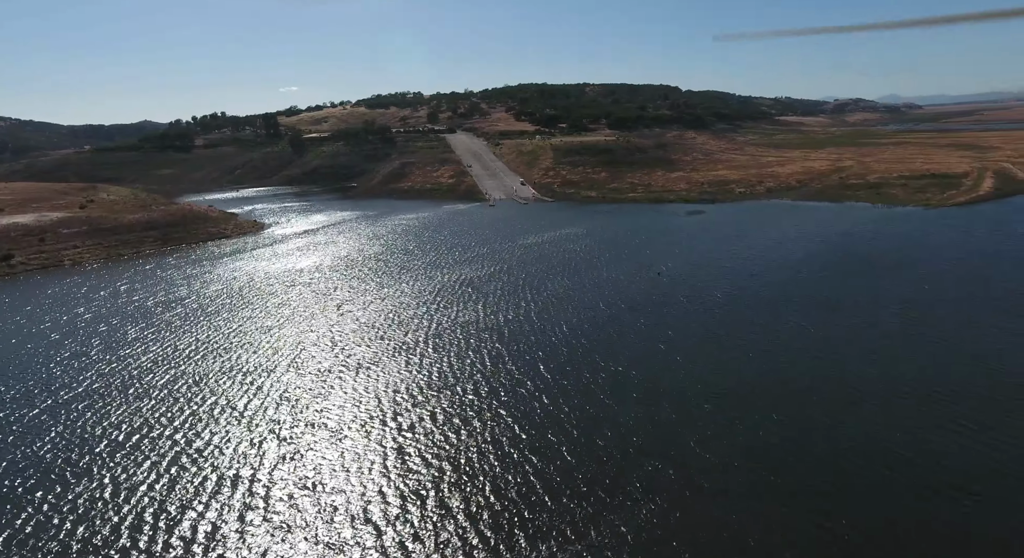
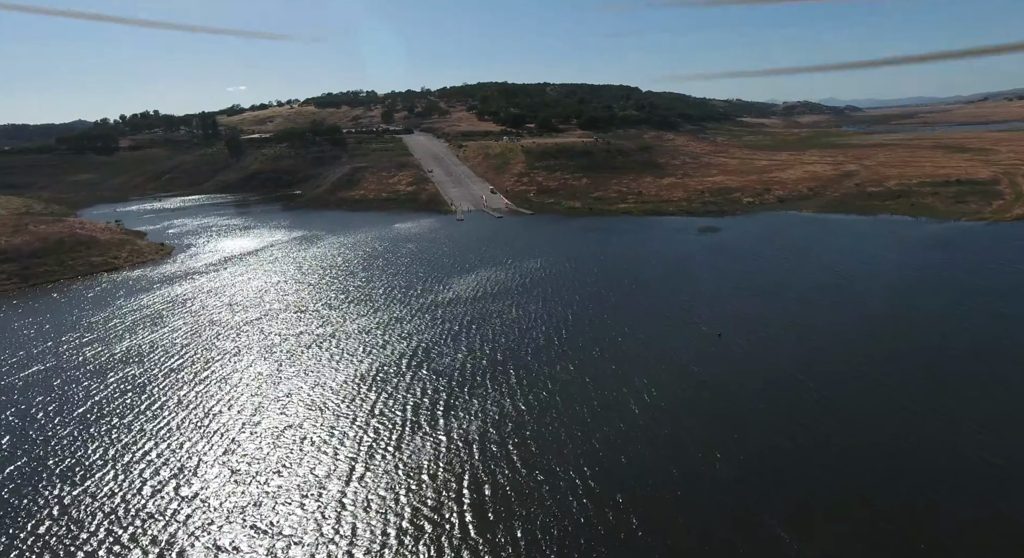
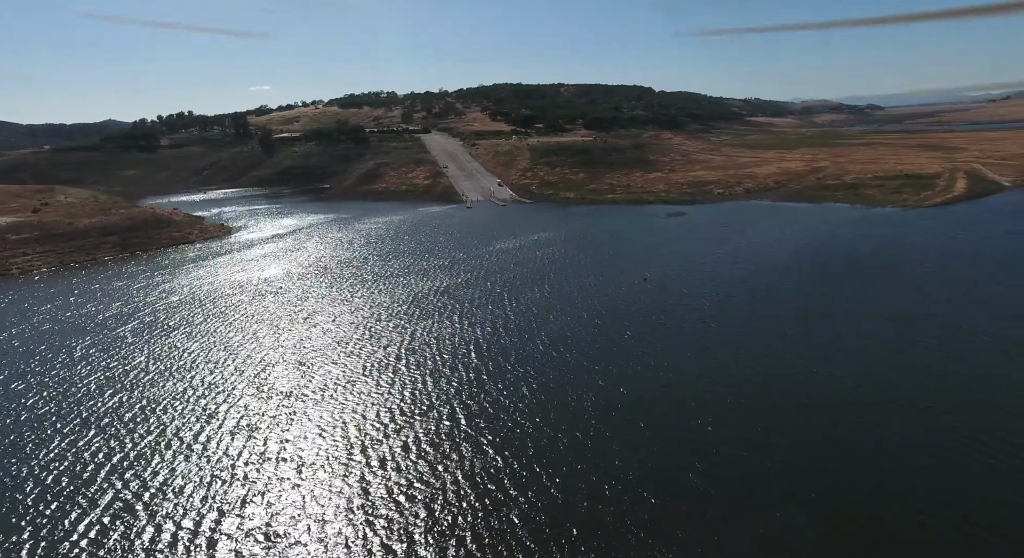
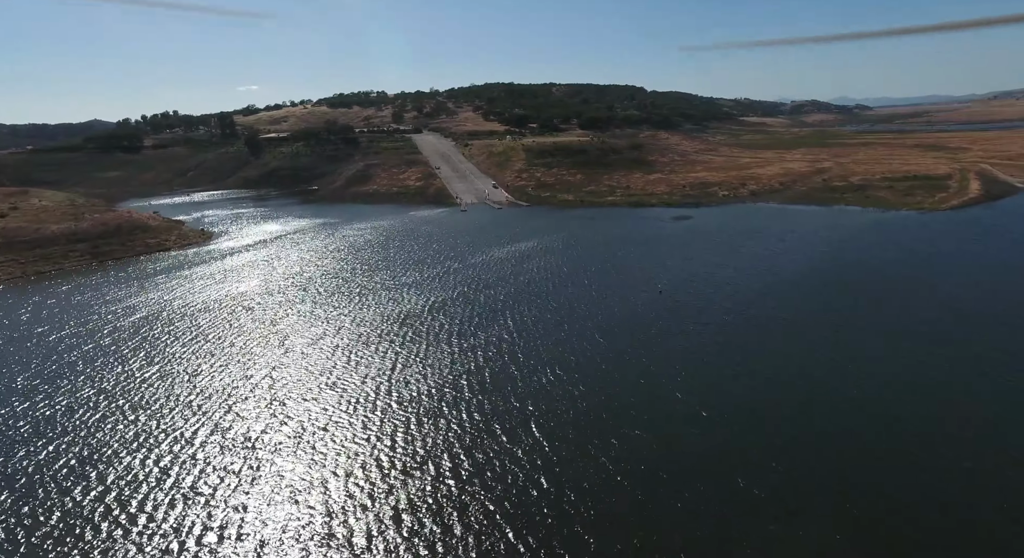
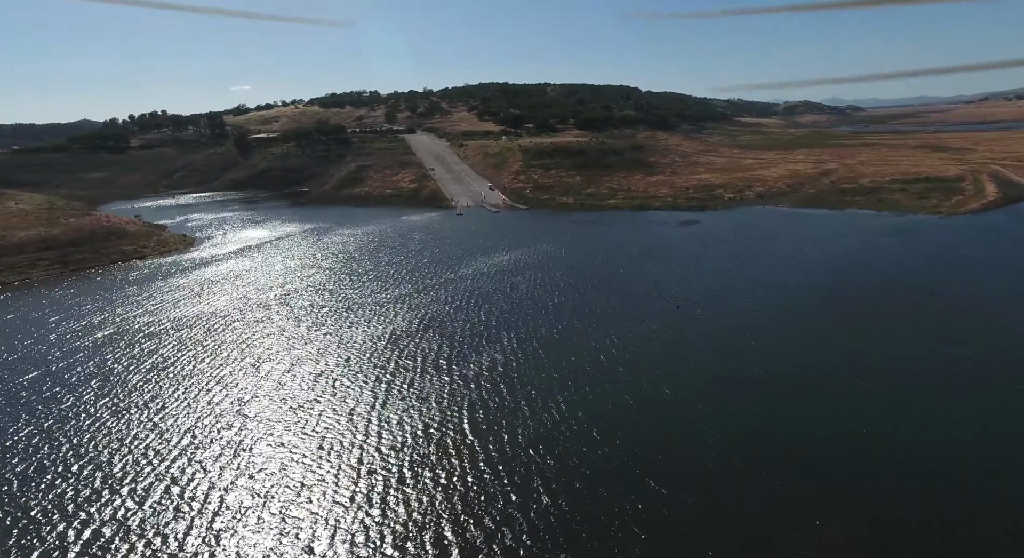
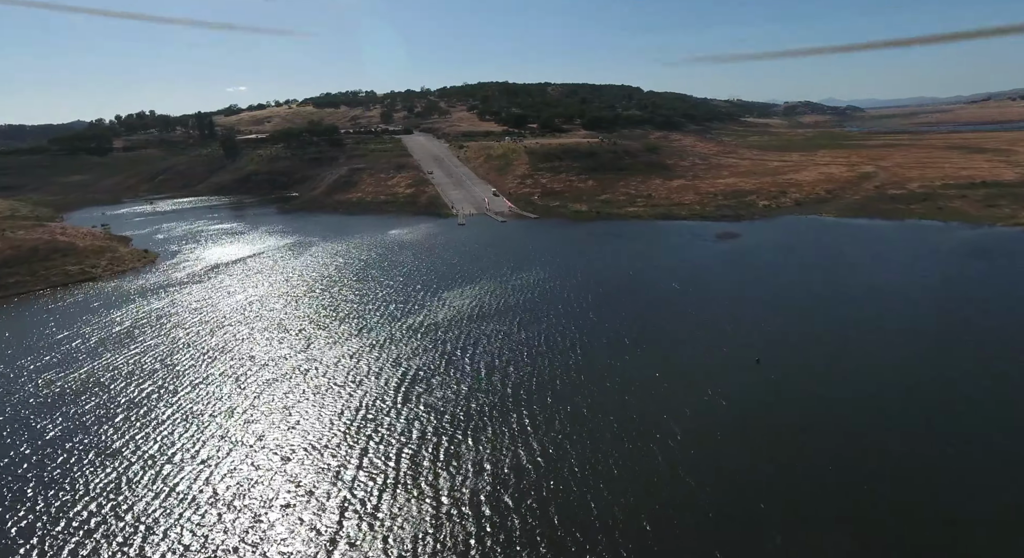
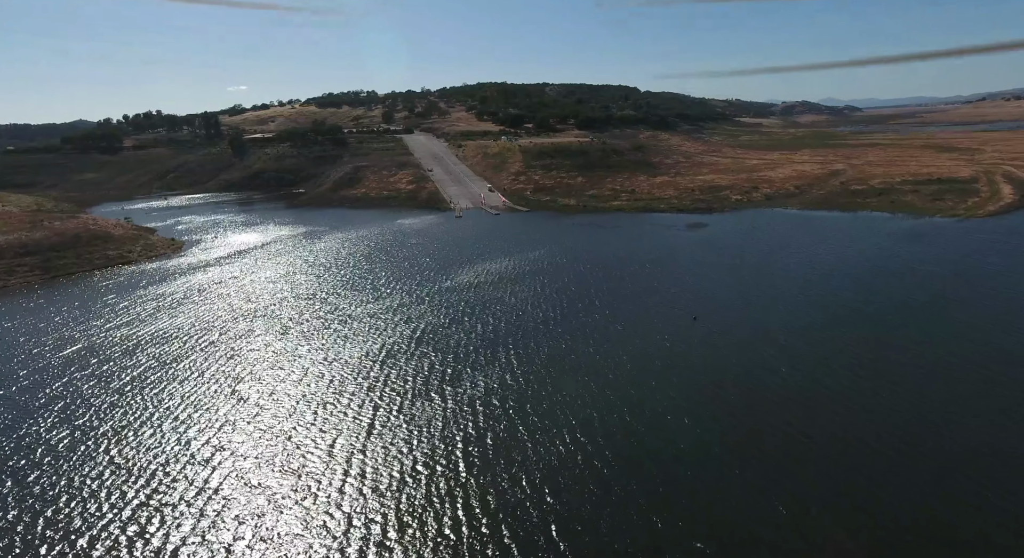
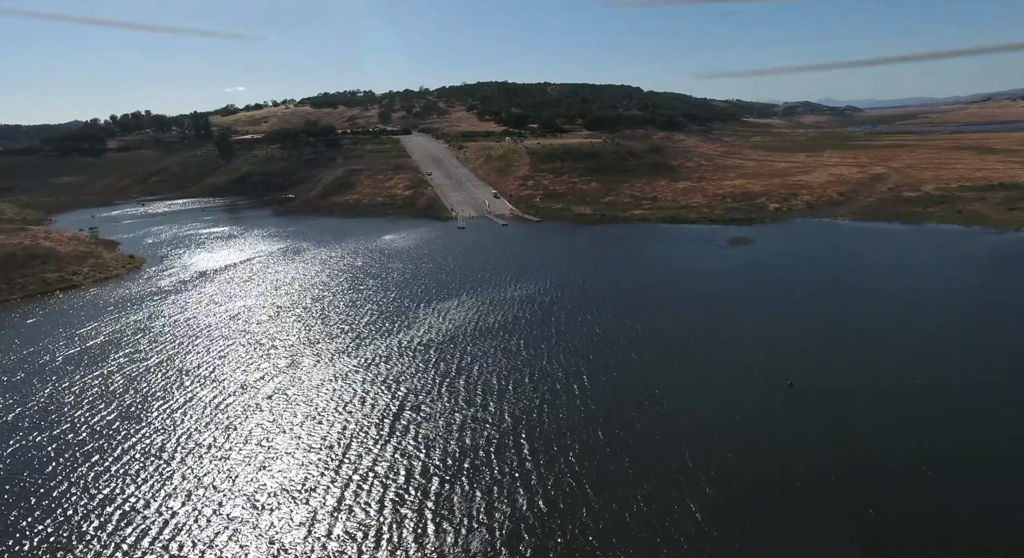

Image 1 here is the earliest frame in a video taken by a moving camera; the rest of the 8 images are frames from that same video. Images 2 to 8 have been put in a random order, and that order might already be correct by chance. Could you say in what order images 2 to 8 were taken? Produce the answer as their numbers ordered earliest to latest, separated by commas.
3, 4, 5, 7, 2, 6, 8
